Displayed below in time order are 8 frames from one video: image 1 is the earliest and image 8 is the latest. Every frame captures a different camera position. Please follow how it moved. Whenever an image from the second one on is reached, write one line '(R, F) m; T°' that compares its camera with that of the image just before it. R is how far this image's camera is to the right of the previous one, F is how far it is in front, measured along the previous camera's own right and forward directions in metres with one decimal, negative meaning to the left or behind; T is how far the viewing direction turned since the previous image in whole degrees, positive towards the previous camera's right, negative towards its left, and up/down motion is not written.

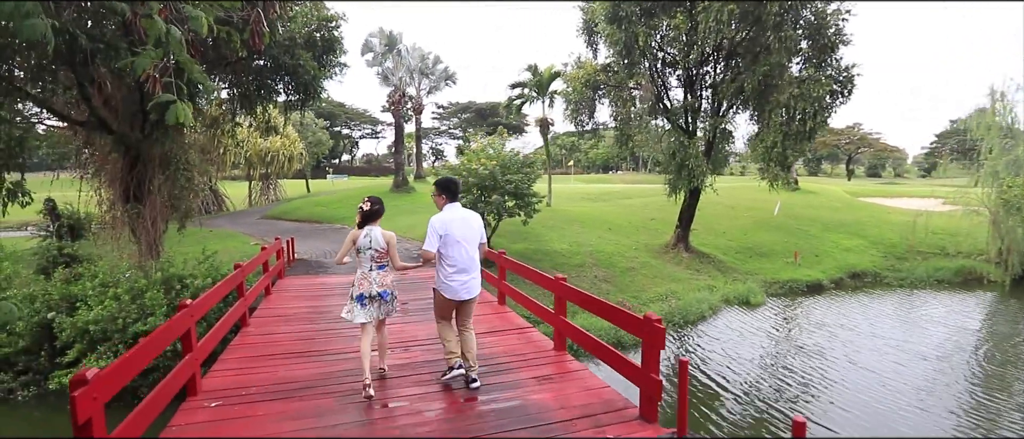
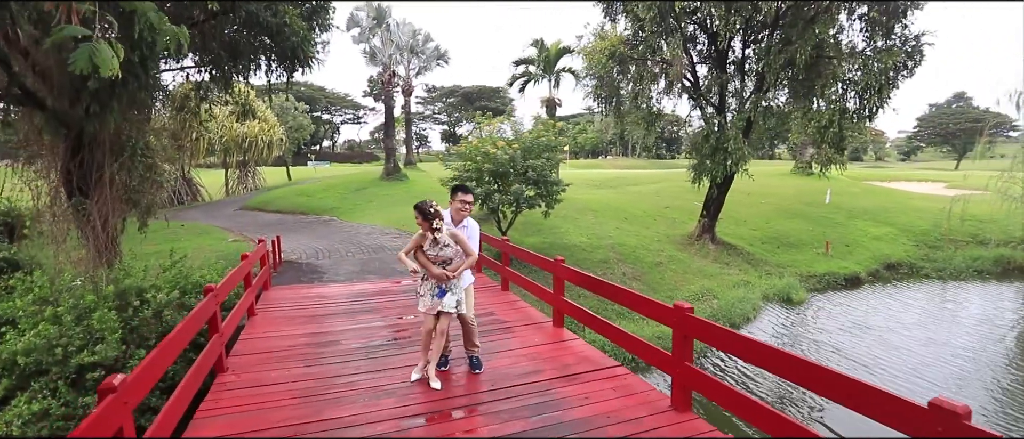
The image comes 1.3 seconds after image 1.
(-0.8, +1.6) m; +2°
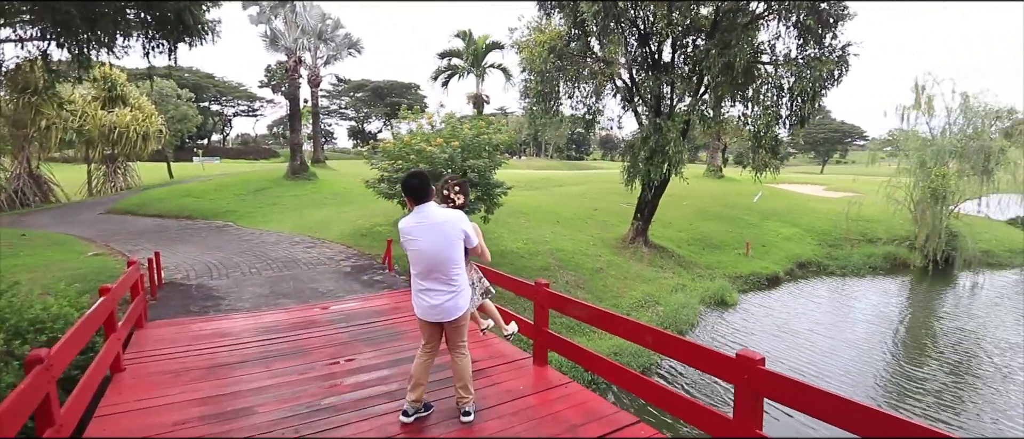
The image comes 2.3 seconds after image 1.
(-0.5, +1.1) m; +10°
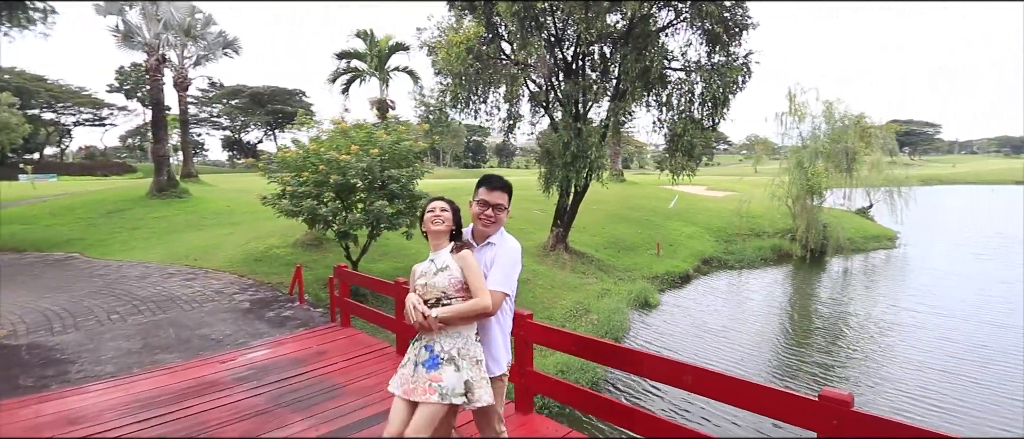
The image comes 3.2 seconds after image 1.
(-0.5, +0.8) m; +12°
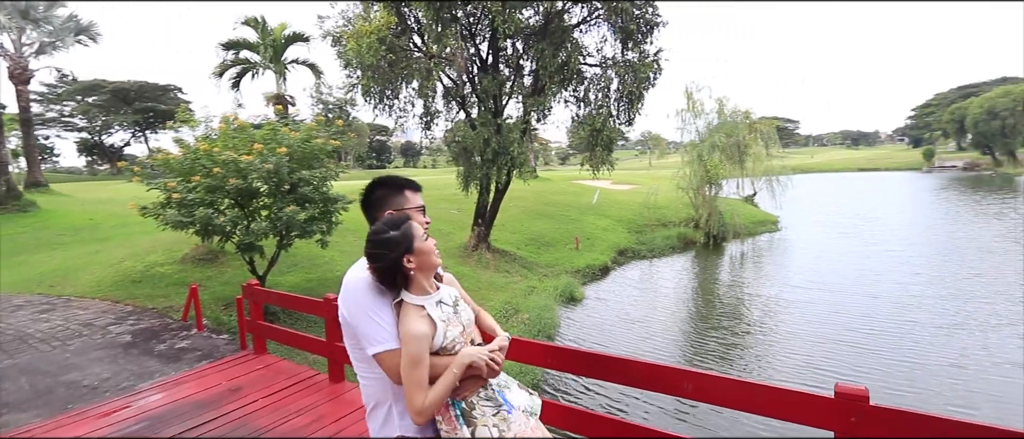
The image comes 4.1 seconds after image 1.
(-0.3, +0.4) m; +11°
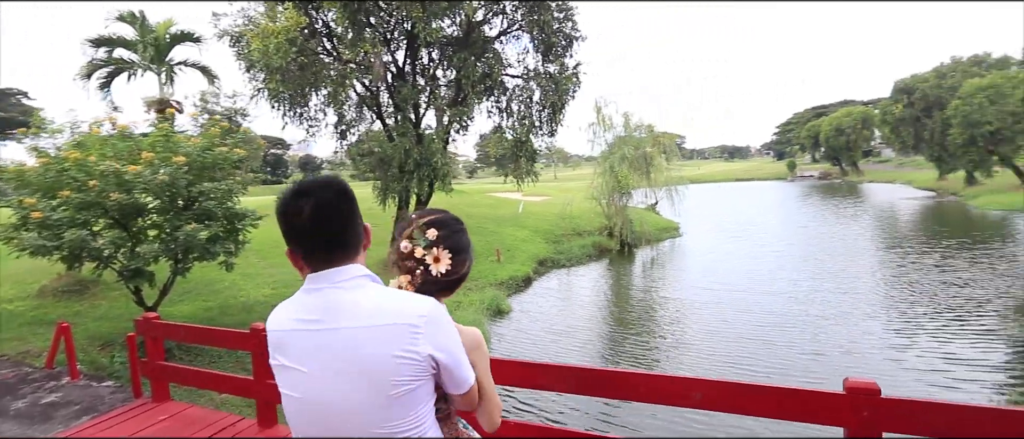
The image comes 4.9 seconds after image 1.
(-0.4, +0.3) m; +11°
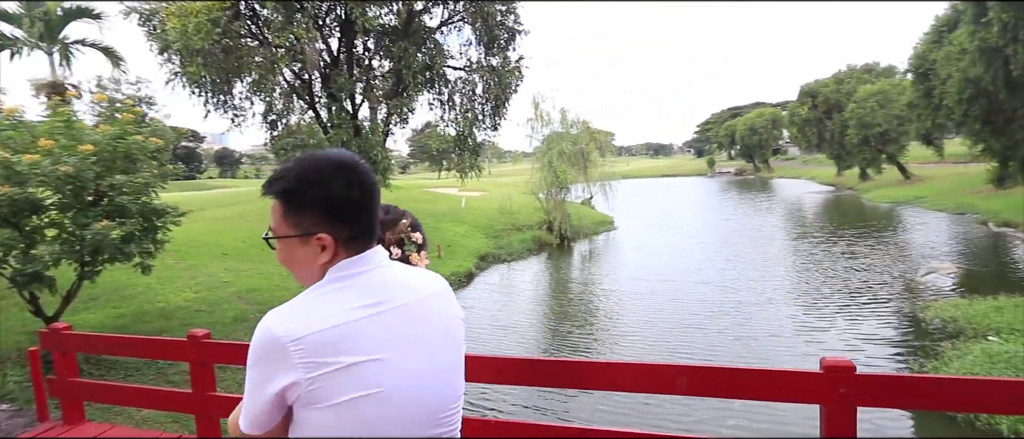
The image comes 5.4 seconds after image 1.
(-0.2, +0.1) m; +8°
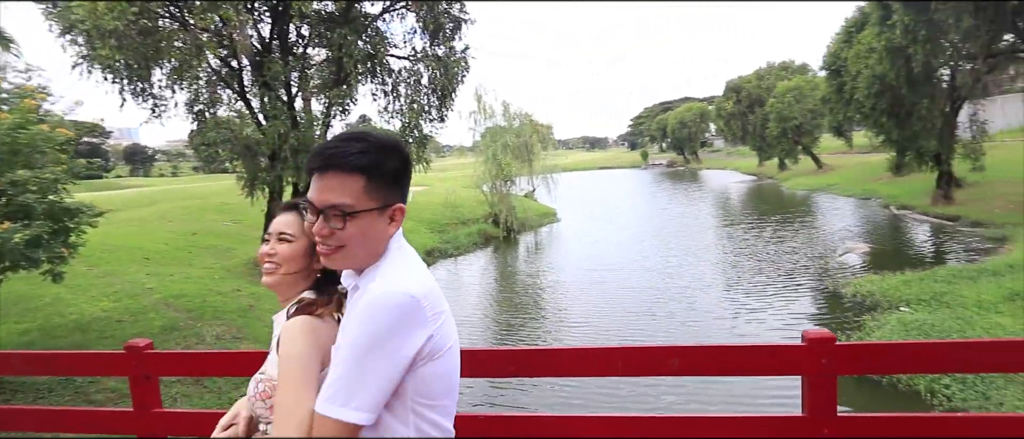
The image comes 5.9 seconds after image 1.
(-0.2, +0.1) m; +7°
